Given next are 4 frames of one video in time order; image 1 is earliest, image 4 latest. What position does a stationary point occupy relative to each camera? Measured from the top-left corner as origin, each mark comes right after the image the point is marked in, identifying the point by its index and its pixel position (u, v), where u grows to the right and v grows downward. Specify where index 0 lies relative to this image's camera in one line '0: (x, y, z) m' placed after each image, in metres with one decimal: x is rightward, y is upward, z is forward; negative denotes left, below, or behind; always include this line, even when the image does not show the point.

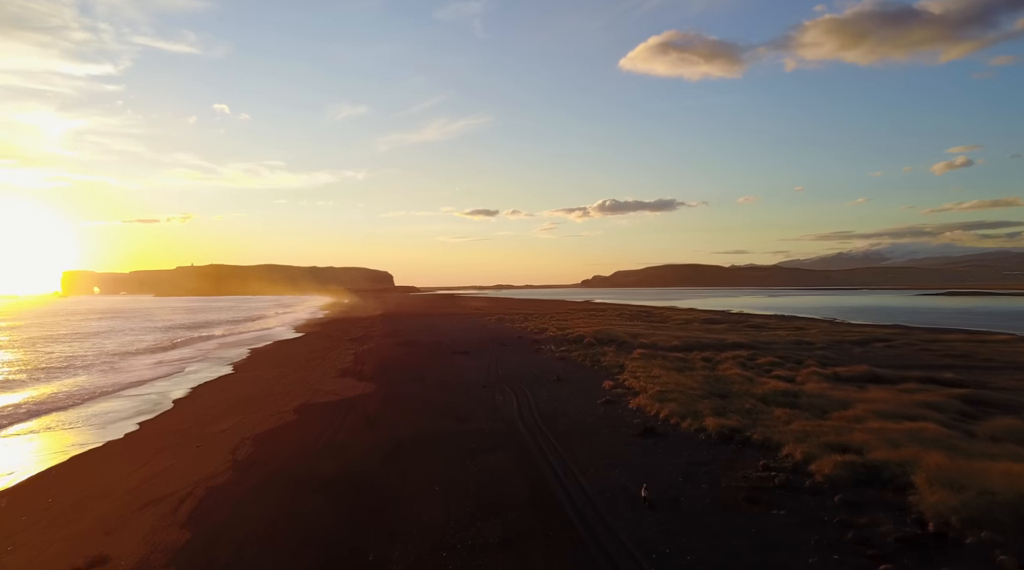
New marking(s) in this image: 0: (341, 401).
0: (-4.3, -3.0, +17.6) m
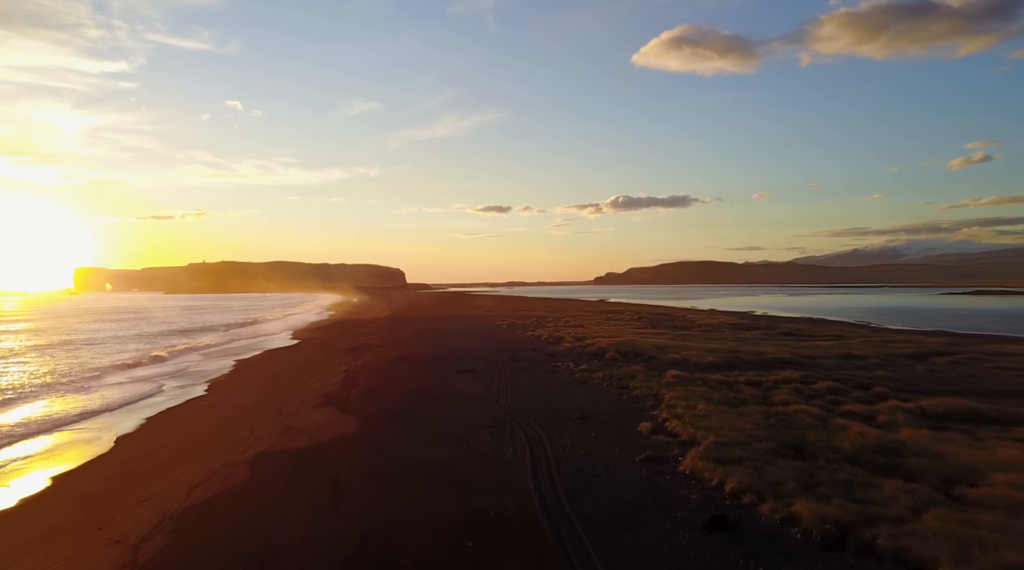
0: (-4.1, -3.3, +14.1) m
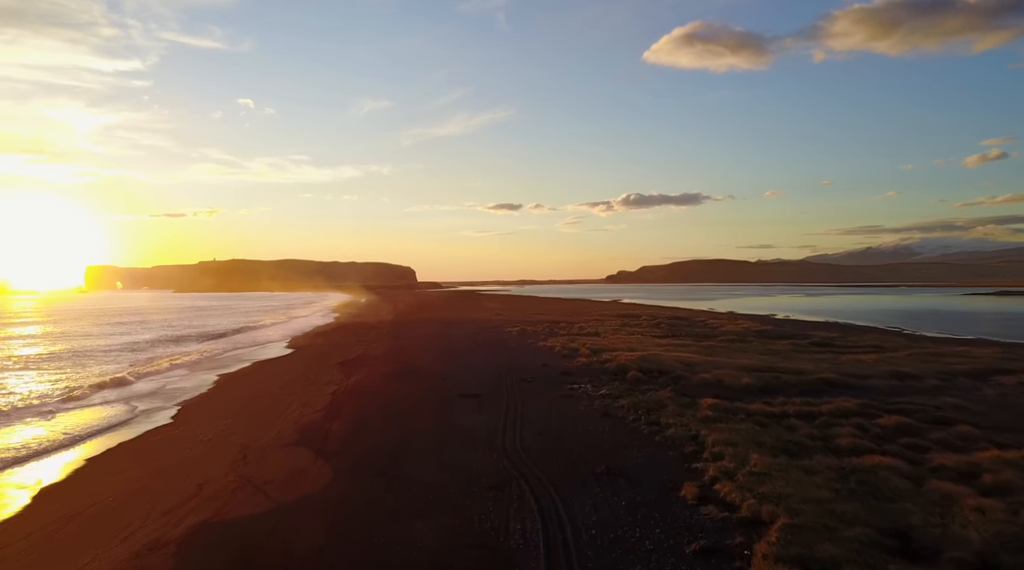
0: (-4.0, -3.7, +11.1) m
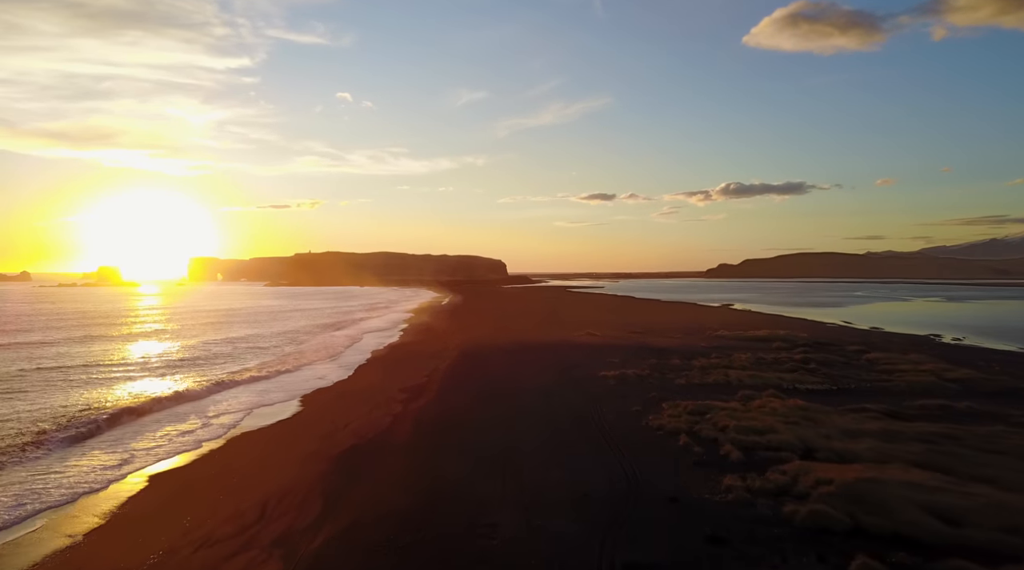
0: (-3.9, -5.6, -0.5) m
